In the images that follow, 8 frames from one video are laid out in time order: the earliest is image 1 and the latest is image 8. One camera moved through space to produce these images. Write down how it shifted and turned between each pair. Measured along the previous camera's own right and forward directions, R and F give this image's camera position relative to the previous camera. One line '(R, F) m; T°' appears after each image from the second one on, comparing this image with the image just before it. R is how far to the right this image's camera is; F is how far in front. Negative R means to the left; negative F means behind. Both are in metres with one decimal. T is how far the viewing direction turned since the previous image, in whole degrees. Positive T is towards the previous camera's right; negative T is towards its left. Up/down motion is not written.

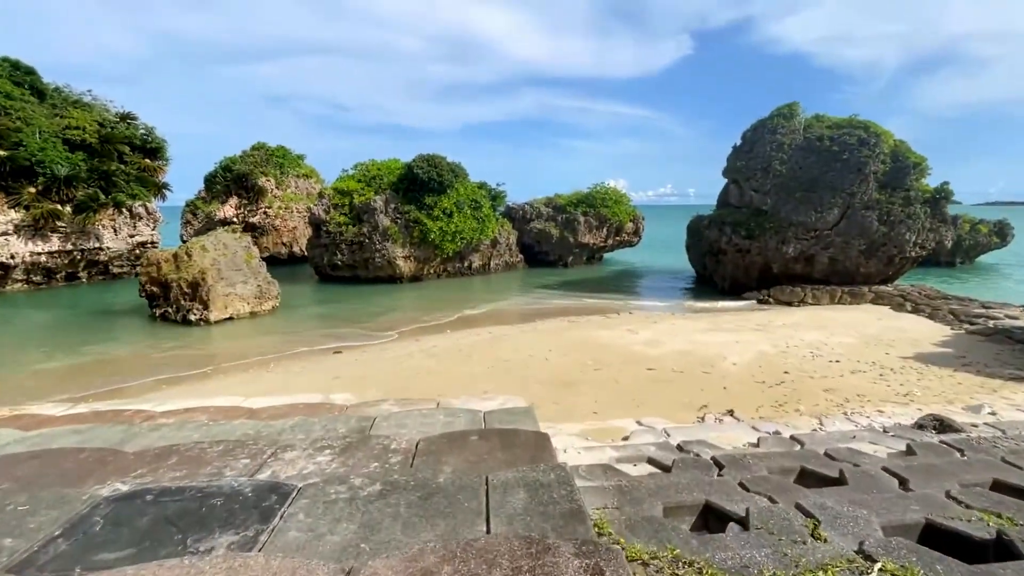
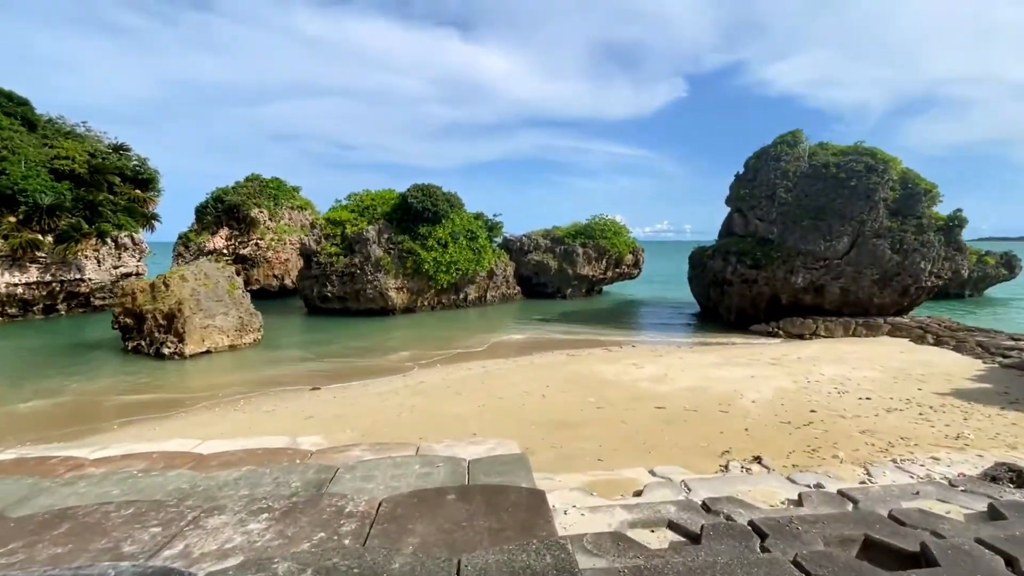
(+0.1, +1.1) m; 0°
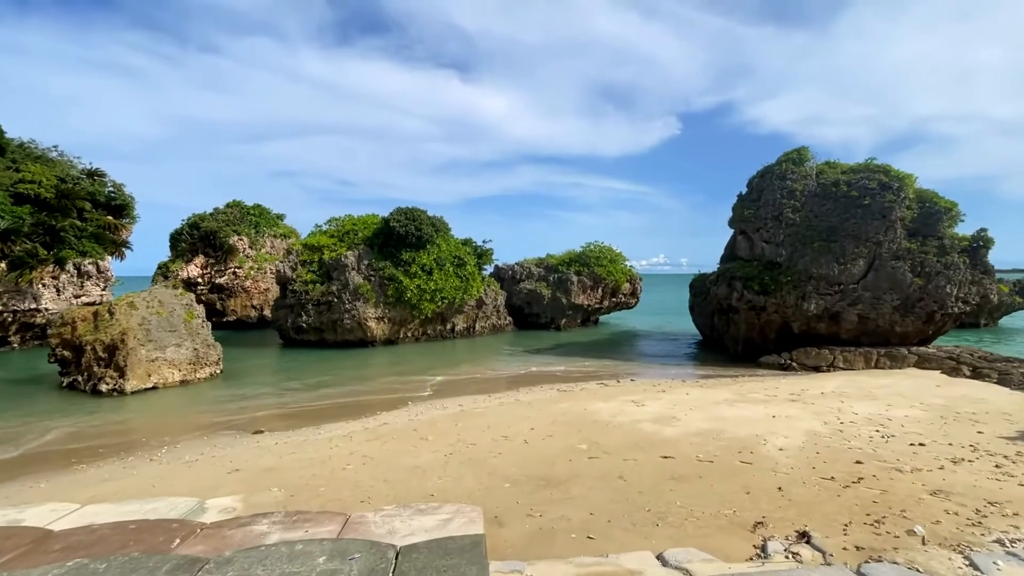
(+0.5, +2.0) m; 0°
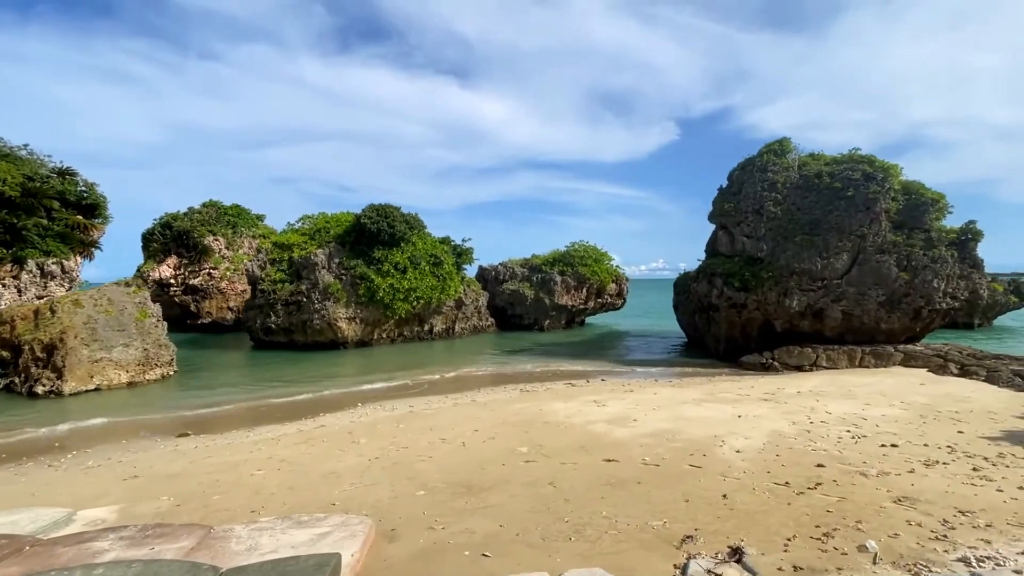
(+1.2, +0.9) m; 0°
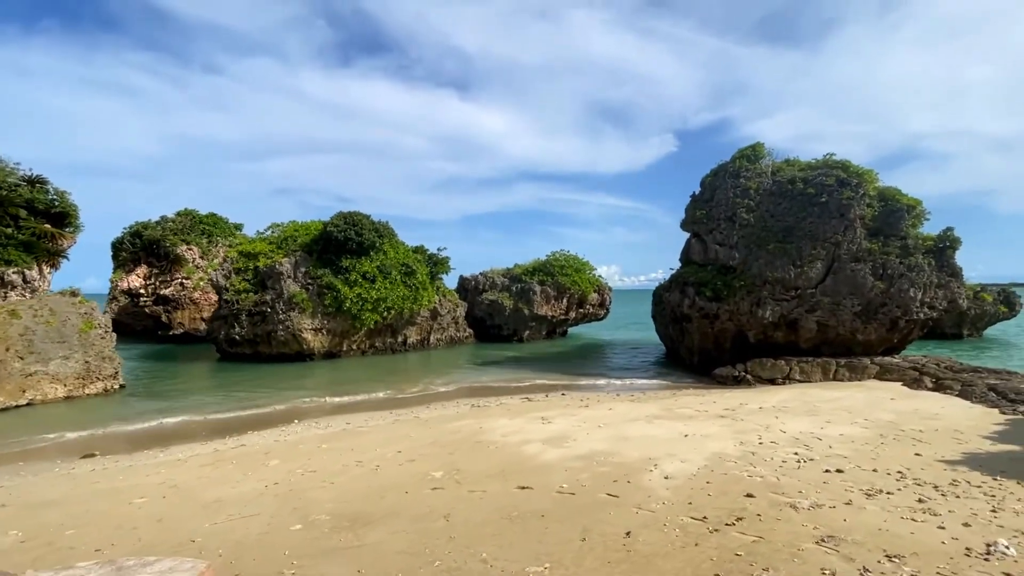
(+1.4, +0.8) m; 0°
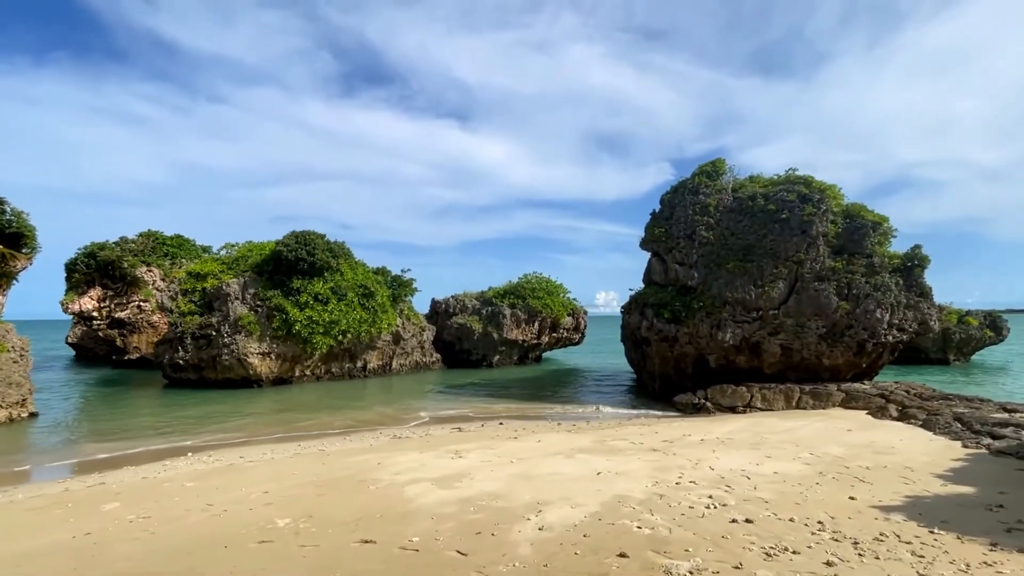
(+1.9, +1.1) m; 0°
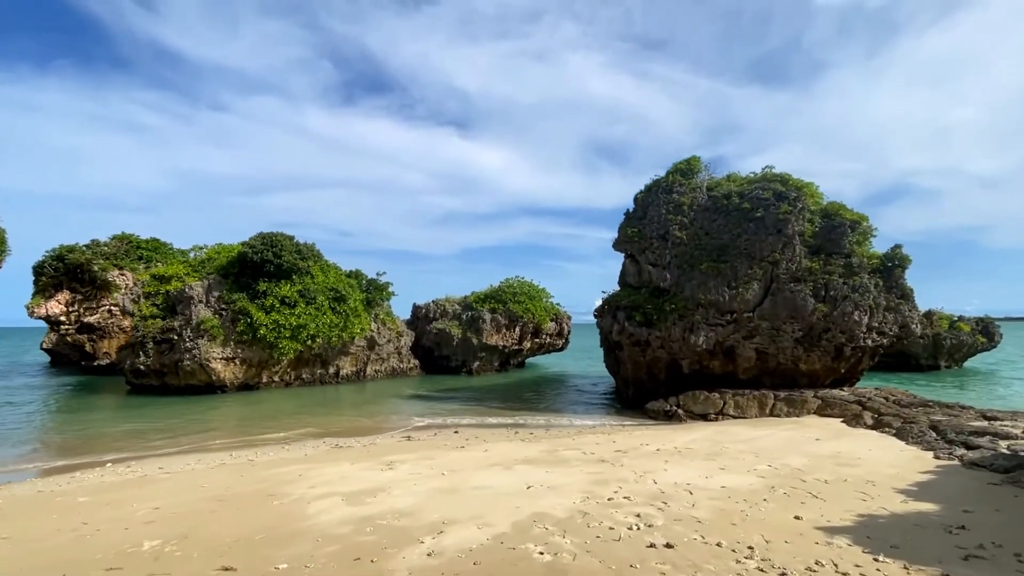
(+1.2, +0.8) m; 0°
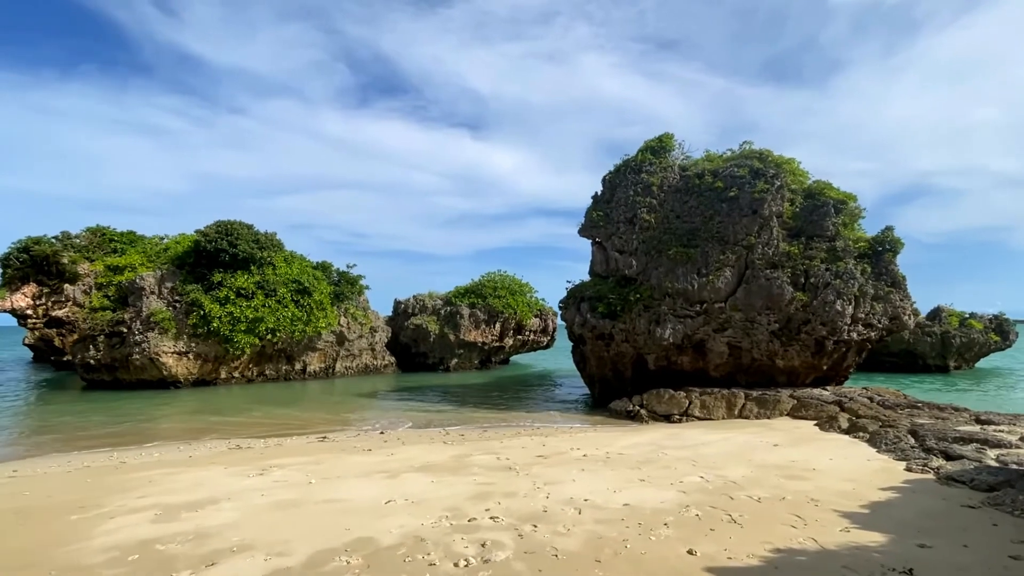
(+2.0, +1.5) m; -1°
